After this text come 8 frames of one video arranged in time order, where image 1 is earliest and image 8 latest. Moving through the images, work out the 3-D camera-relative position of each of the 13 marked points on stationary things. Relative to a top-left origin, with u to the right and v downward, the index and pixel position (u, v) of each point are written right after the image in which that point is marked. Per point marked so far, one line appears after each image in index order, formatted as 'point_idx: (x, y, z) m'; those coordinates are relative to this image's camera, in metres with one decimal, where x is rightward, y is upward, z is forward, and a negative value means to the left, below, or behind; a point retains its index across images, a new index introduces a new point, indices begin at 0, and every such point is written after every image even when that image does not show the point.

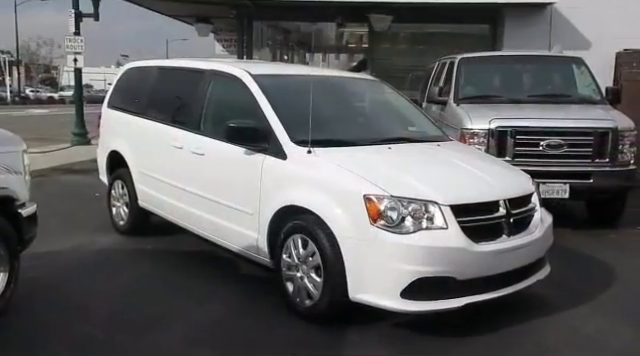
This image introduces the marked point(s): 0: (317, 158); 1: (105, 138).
0: (0.0, +0.1, +3.7) m
1: (-2.4, +0.4, +6.2) m
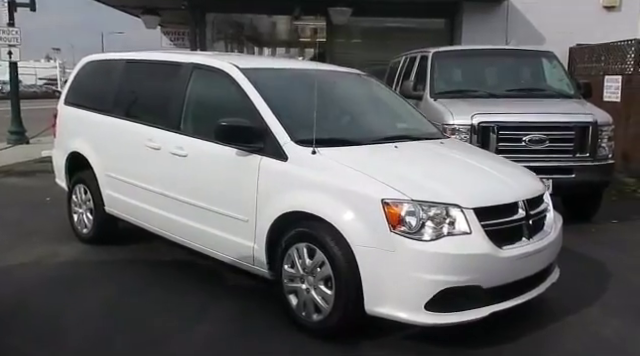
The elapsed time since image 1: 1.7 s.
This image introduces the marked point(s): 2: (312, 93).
0: (0.0, +0.1, +3.4) m
1: (-2.6, +0.4, +5.7) m
2: (0.0, +0.6, +4.2) m
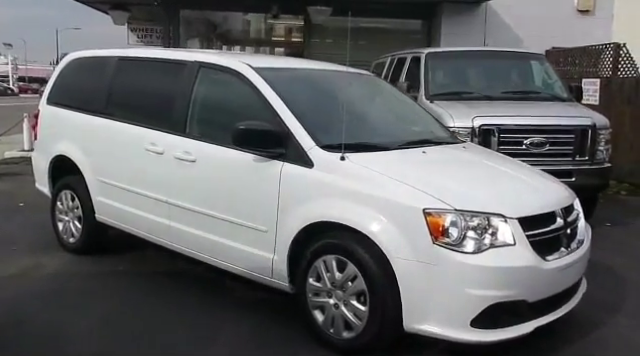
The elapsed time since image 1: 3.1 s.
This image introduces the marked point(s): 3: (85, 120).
0: (+0.2, +0.1, +3.2) m
1: (-2.6, +0.4, +5.3) m
2: (+0.1, +0.6, +4.0) m
3: (-2.0, +0.5, +4.8) m
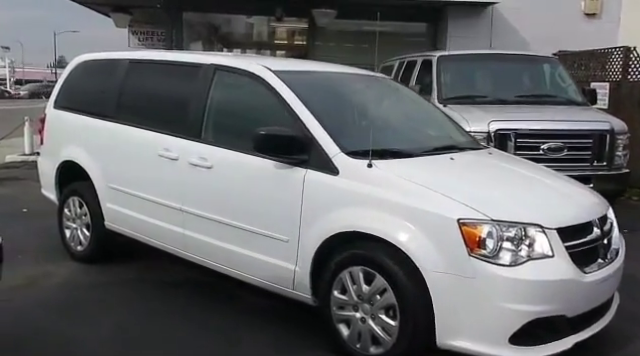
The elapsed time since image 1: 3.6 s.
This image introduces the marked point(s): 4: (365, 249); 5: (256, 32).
0: (+0.3, 0.0, +3.1) m
1: (-2.5, +0.3, +5.1) m
2: (+0.2, +0.5, +3.9) m
3: (-1.9, +0.5, +4.7) m
4: (+0.2, -0.4, +3.0) m
5: (-1.6, +3.7, +14.3) m
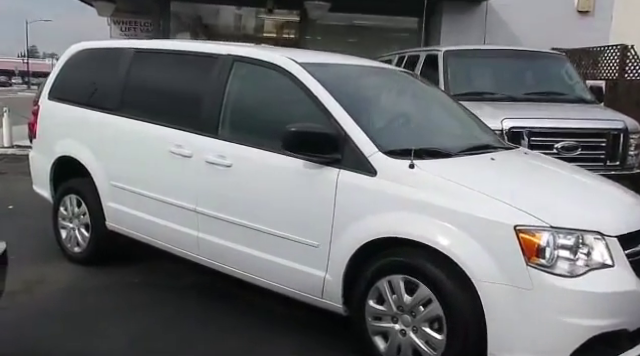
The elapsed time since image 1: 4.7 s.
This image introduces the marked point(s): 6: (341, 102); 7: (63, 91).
0: (+0.5, 0.0, +2.9) m
1: (-2.3, +0.3, +4.8) m
2: (+0.4, +0.5, +3.6) m
3: (-1.8, +0.5, +4.4) m
4: (+0.4, -0.4, +2.8) m
5: (-1.9, +3.8, +14.0) m
6: (+0.1, +0.4, +3.2) m
7: (-2.2, +0.7, +4.8) m
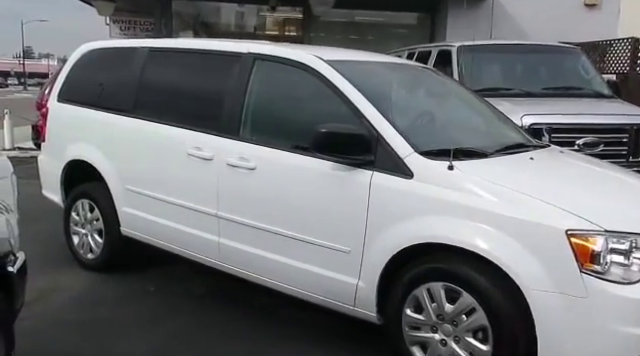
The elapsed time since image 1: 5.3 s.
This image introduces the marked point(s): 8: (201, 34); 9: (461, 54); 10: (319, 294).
0: (+0.7, 0.0, +2.7) m
1: (-2.2, +0.3, +4.6) m
2: (+0.5, +0.5, +3.5) m
3: (-1.6, +0.4, +4.2) m
4: (+0.6, -0.4, +2.7) m
5: (-1.8, +3.8, +13.8) m
6: (+0.3, +0.4, +3.1) m
7: (-2.0, +0.7, +4.6) m
8: (-2.8, +3.6, +13.9) m
9: (+1.8, +1.6, +7.1) m
10: (0.0, -0.7, +3.2) m
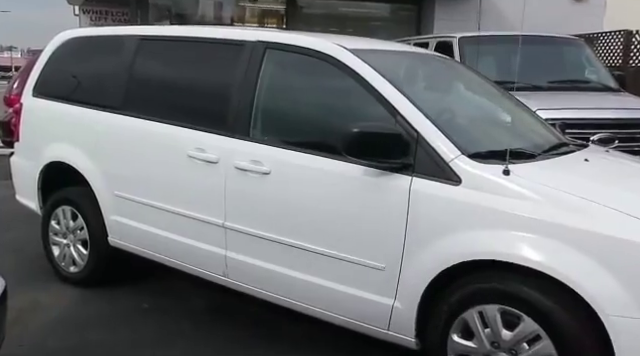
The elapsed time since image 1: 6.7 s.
0: (+0.8, 0.0, +2.4) m
1: (-2.1, +0.3, +4.2) m
2: (+0.6, +0.5, +3.1) m
3: (-1.5, +0.4, +3.8) m
4: (+0.8, -0.4, +2.3) m
5: (-2.2, +3.9, +13.3) m
6: (+0.4, +0.4, +2.7) m
7: (-2.0, +0.7, +4.1) m
8: (-3.3, +3.6, +13.3) m
9: (+1.7, +1.6, +6.7) m
10: (+0.1, -0.7, +2.8) m
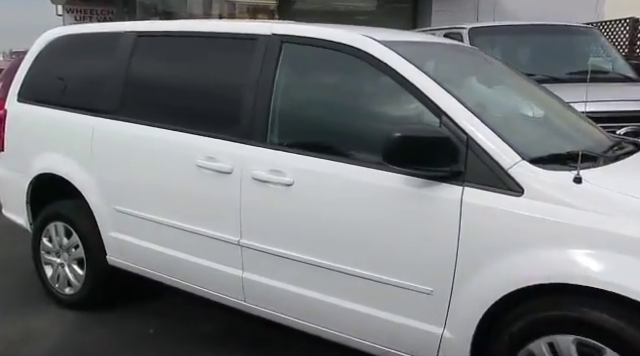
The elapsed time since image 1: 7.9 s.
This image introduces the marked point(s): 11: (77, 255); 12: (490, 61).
0: (+1.0, 0.0, +2.0) m
1: (-2.0, +0.2, +3.8) m
2: (+0.8, +0.5, +2.8) m
3: (-1.4, +0.3, +3.4) m
4: (+0.9, -0.5, +2.0) m
5: (-2.3, +3.9, +12.9) m
6: (+0.5, +0.4, +2.3) m
7: (-1.9, +0.6, +3.7) m
8: (-3.4, +3.6, +12.9) m
9: (+1.7, +1.6, +6.4) m
10: (+0.3, -0.7, +2.4) m
11: (-1.6, -0.5, +3.6) m
12: (+0.9, +0.7, +3.3) m
